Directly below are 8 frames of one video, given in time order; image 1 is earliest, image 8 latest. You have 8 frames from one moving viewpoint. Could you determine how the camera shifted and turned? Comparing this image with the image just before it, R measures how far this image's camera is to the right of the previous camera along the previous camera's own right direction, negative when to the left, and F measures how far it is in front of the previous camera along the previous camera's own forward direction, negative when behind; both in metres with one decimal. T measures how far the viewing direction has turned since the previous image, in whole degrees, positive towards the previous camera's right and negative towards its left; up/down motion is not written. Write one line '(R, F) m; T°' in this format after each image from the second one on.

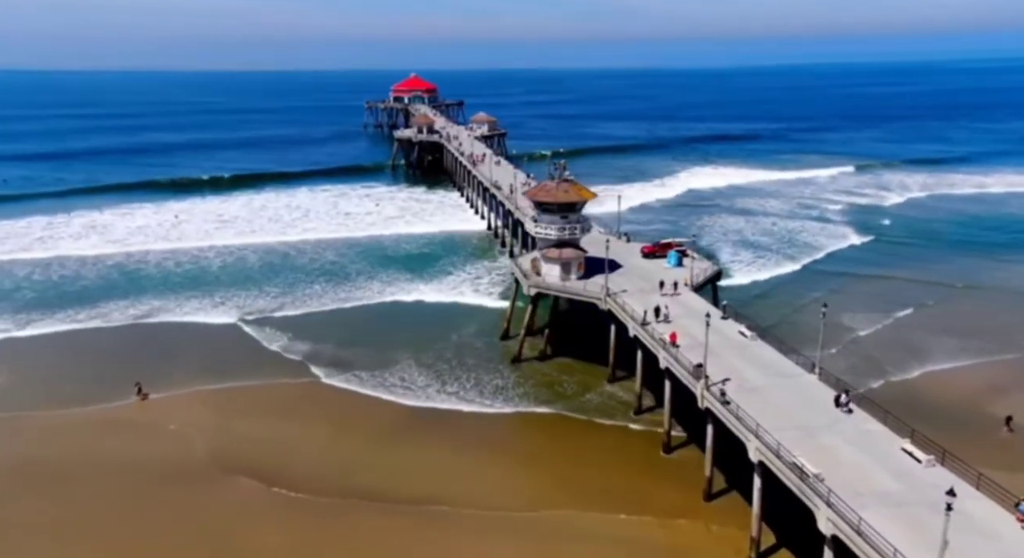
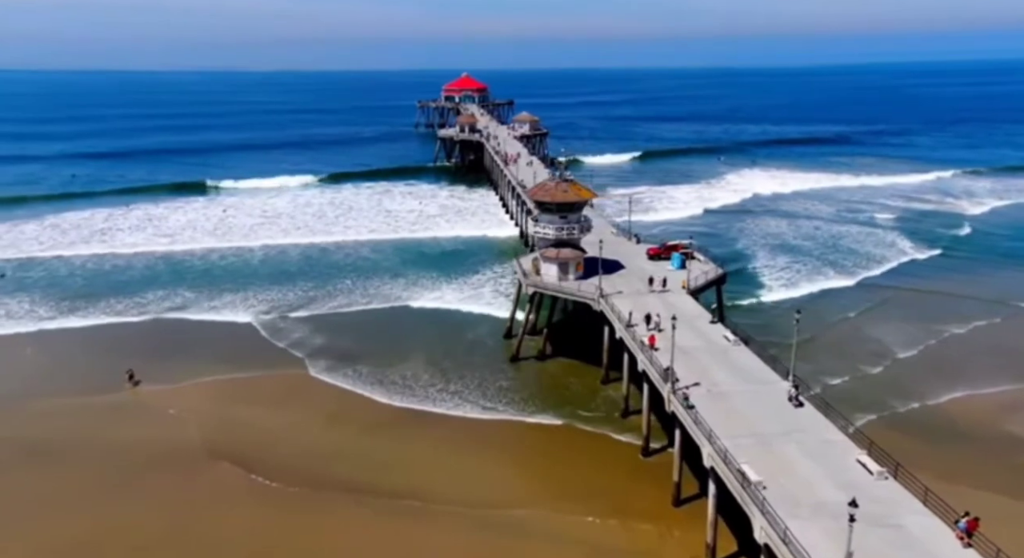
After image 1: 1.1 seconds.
(+2.3, -0.1) m; -5°
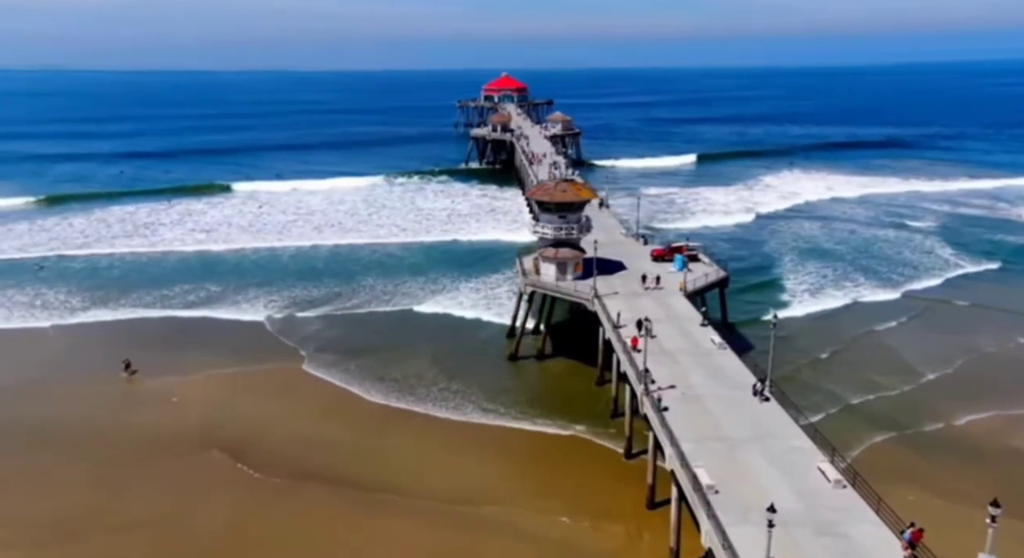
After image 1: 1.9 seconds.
(+1.8, -0.1) m; -4°
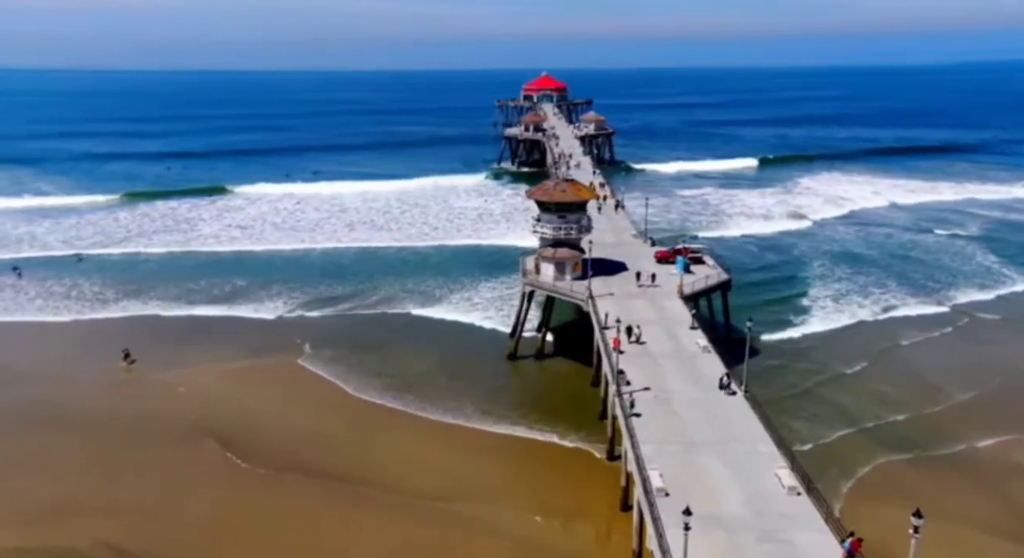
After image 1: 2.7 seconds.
(+1.8, -0.1) m; -4°
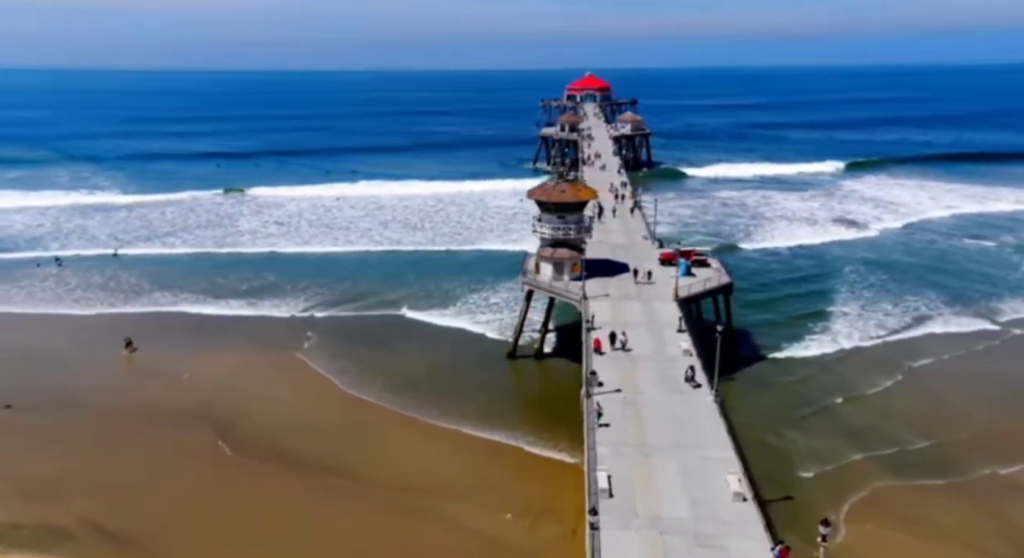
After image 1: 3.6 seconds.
(+1.9, -0.1) m; -4°
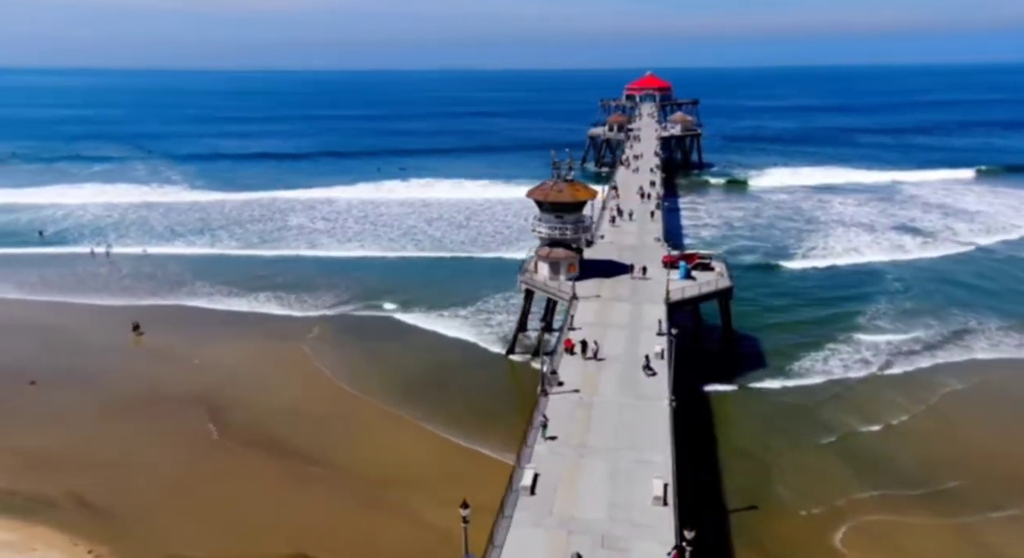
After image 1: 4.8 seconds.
(+2.7, -0.1) m; -6°
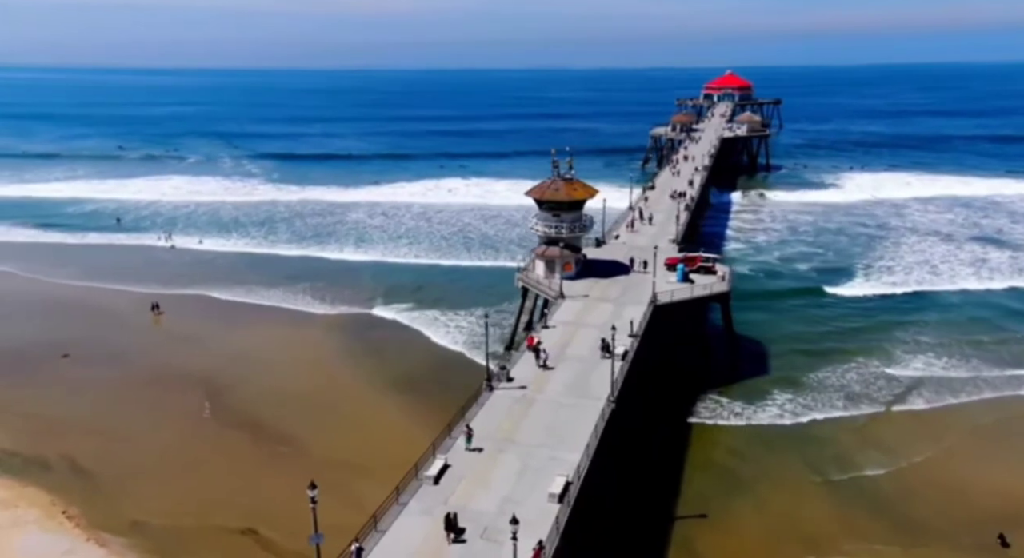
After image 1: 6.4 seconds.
(+3.4, 0.0) m; -8°
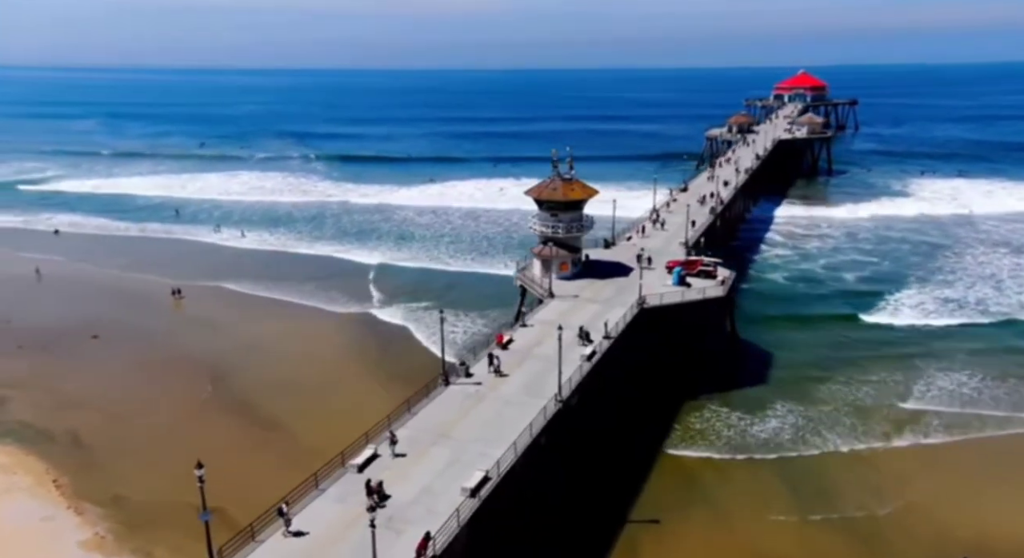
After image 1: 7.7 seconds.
(+2.9, 0.0) m; -7°
